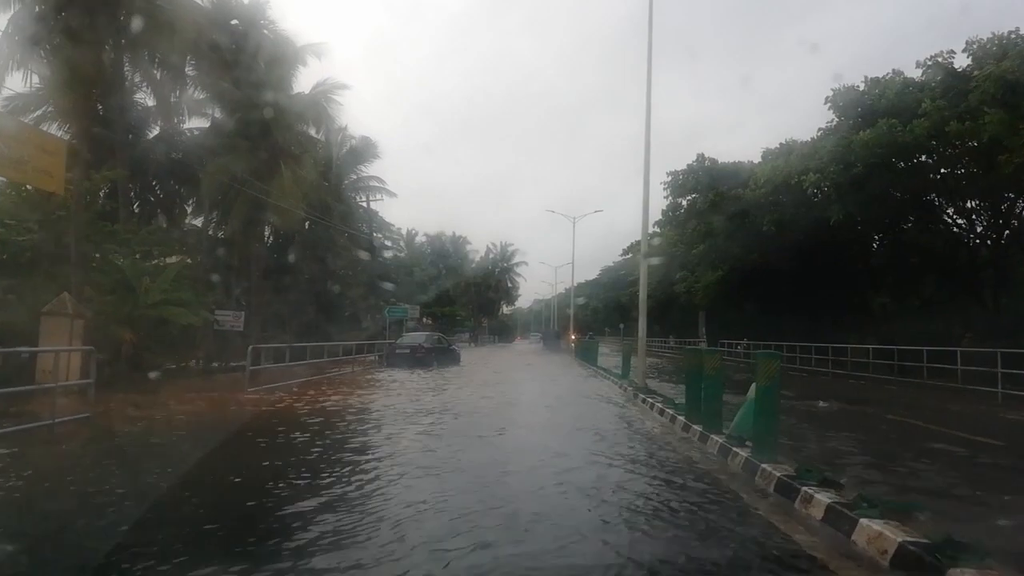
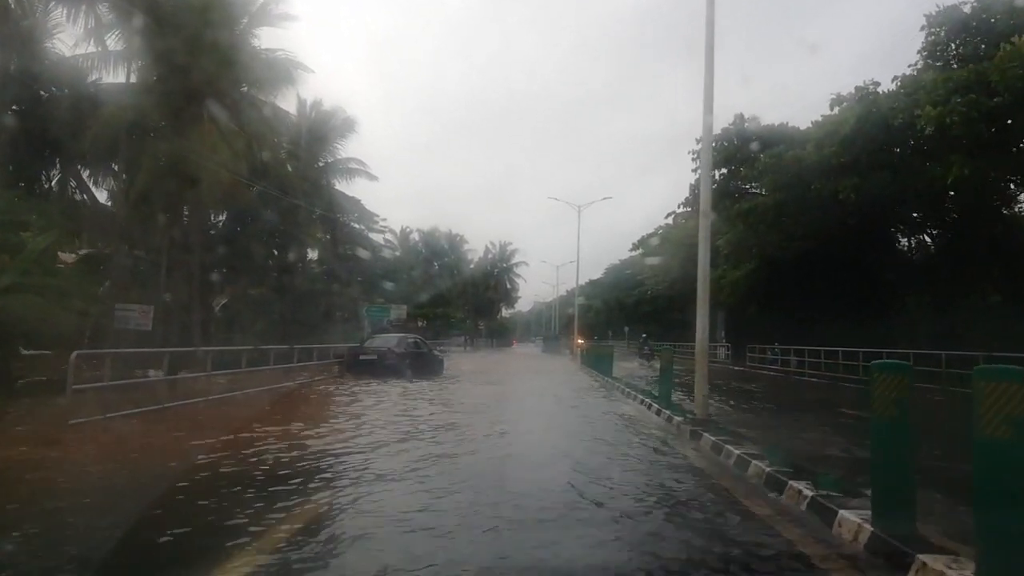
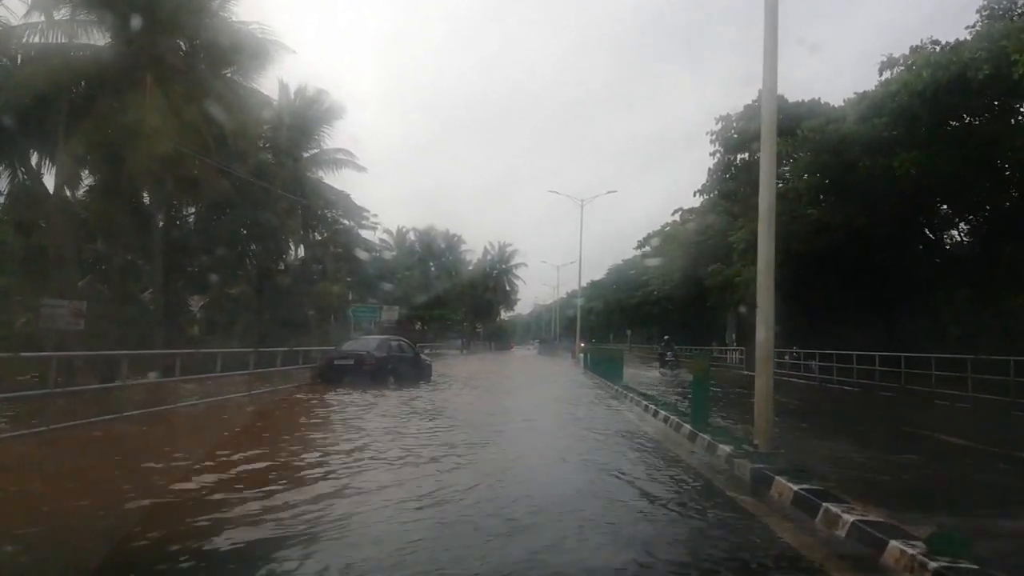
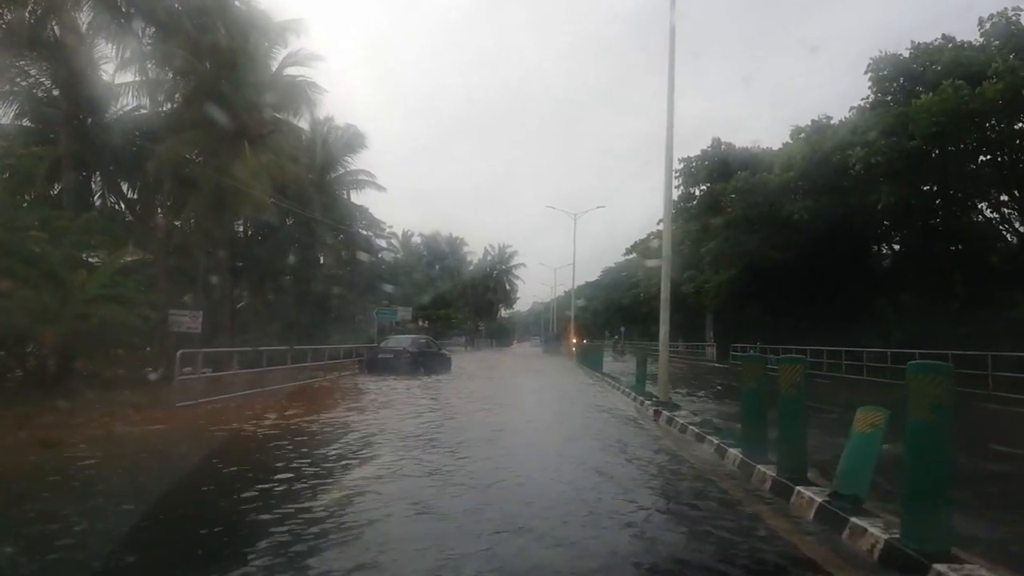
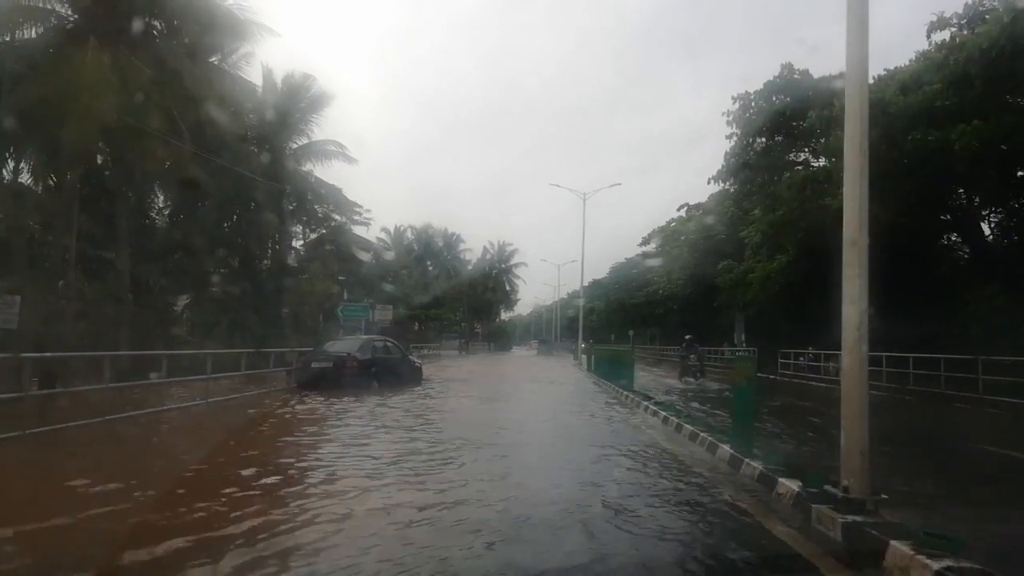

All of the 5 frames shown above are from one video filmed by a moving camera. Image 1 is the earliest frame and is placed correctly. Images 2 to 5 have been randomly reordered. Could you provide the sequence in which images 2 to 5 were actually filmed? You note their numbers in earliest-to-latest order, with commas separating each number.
4, 2, 3, 5
